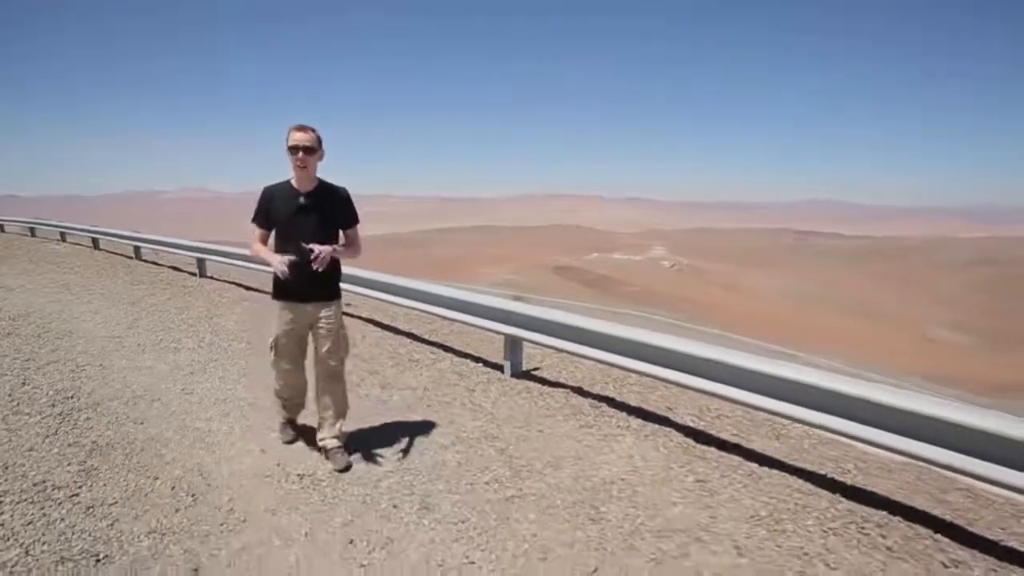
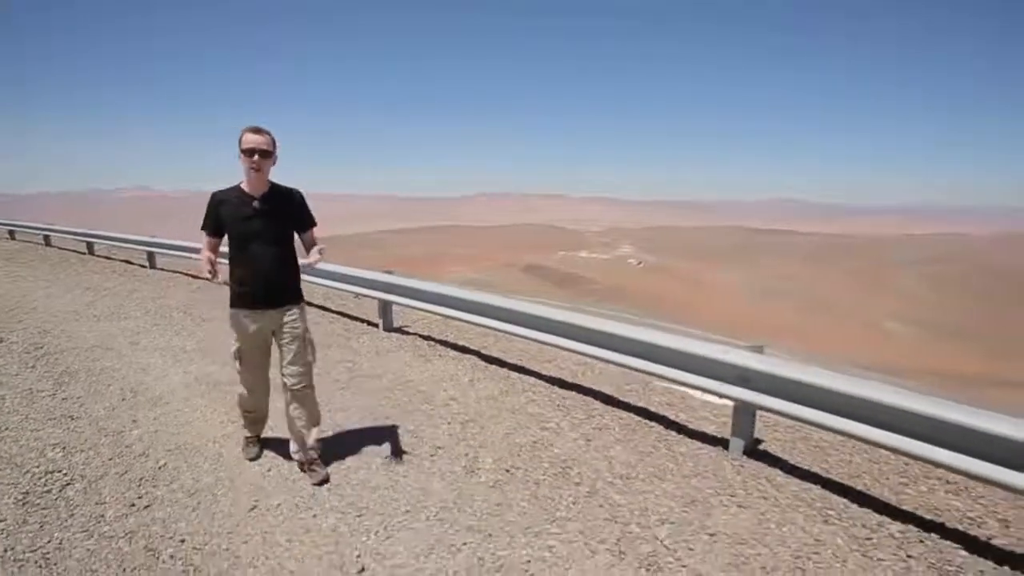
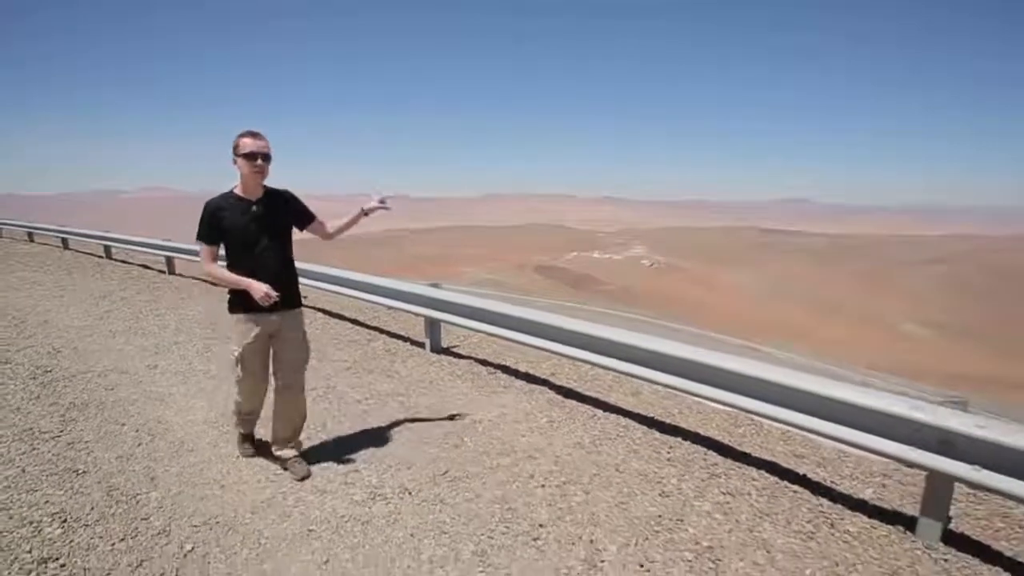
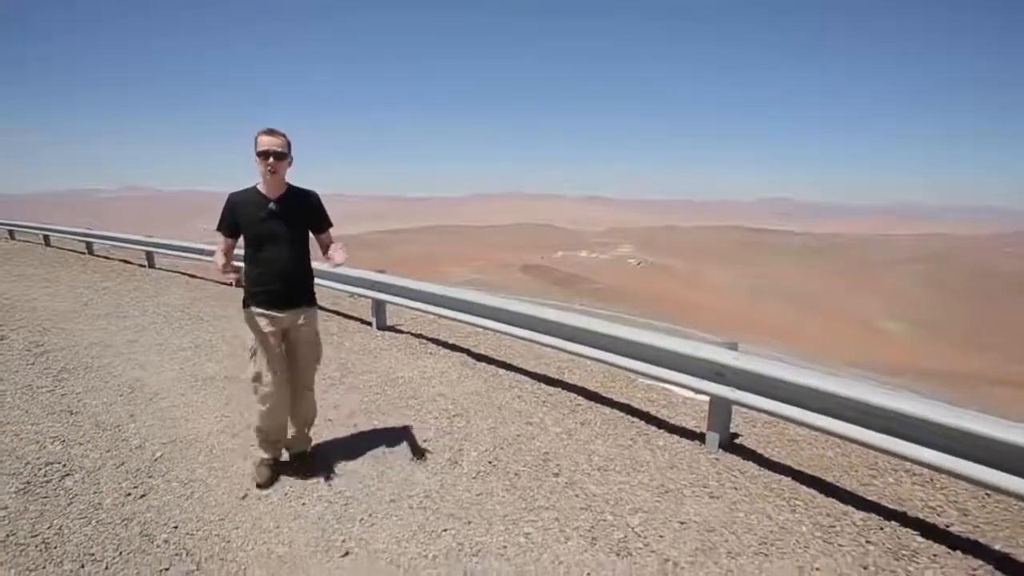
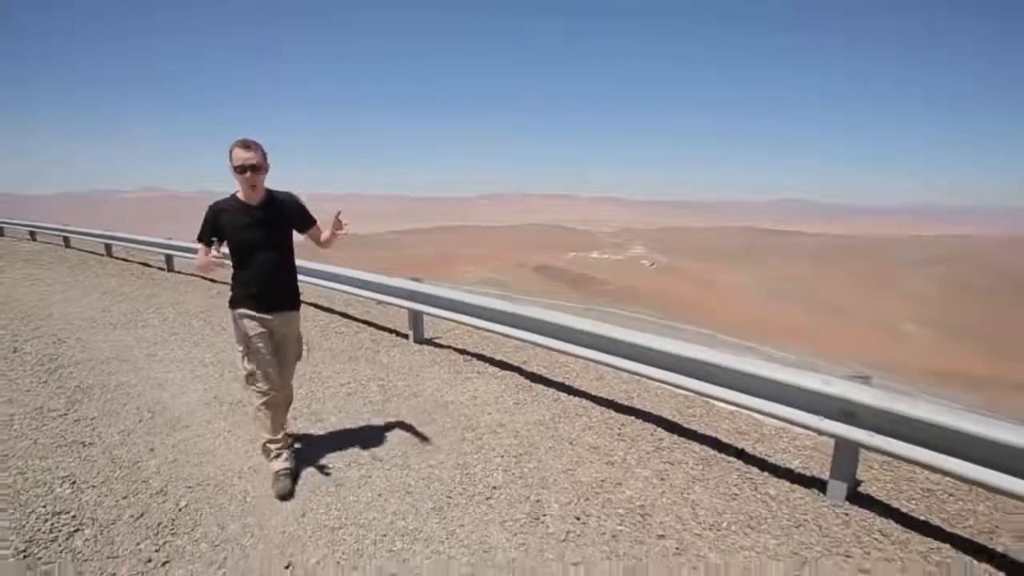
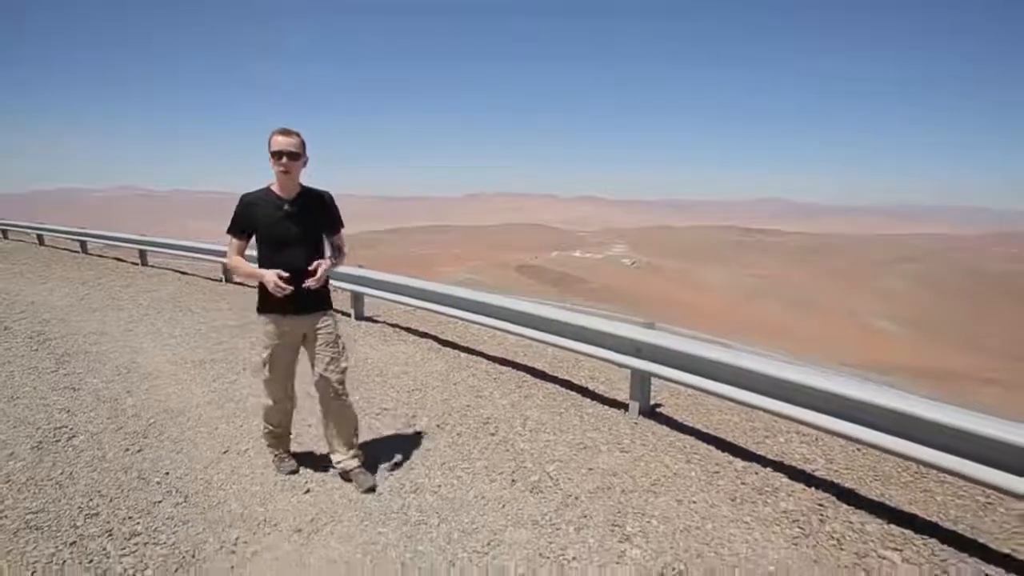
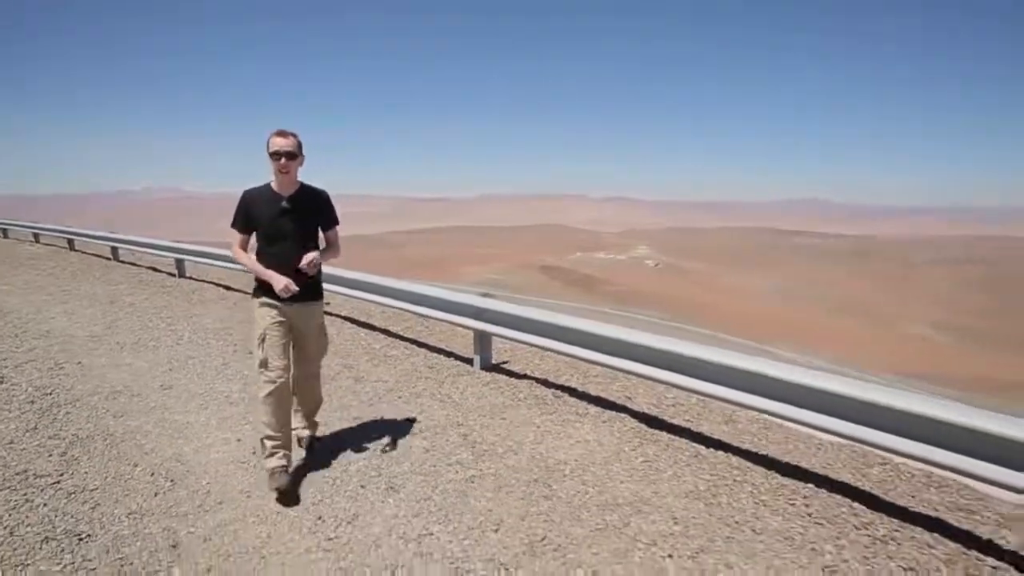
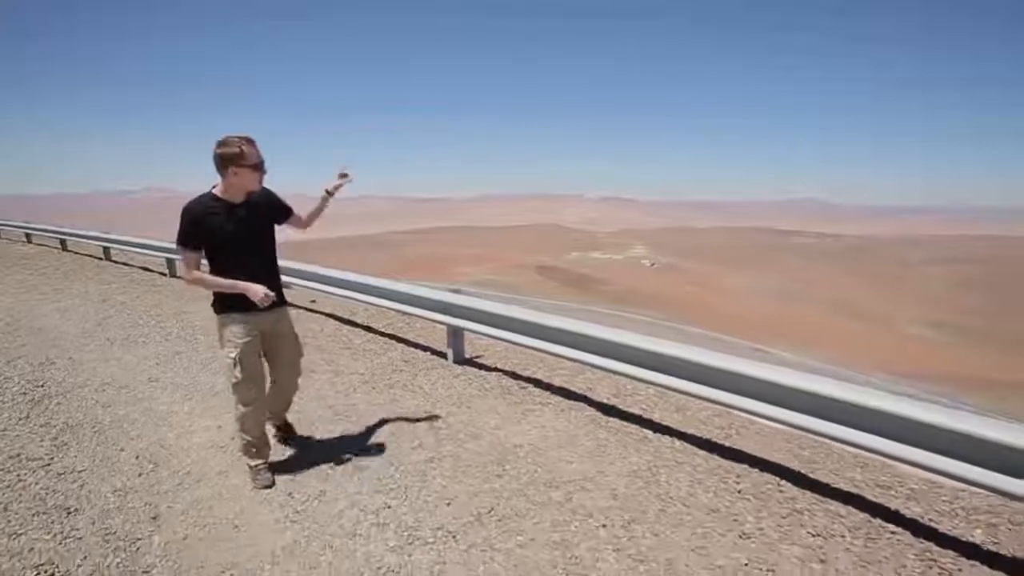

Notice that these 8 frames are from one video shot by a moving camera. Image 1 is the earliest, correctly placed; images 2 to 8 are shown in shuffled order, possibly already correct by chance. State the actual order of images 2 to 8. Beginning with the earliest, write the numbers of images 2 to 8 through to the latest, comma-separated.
7, 8, 3, 5, 2, 4, 6
